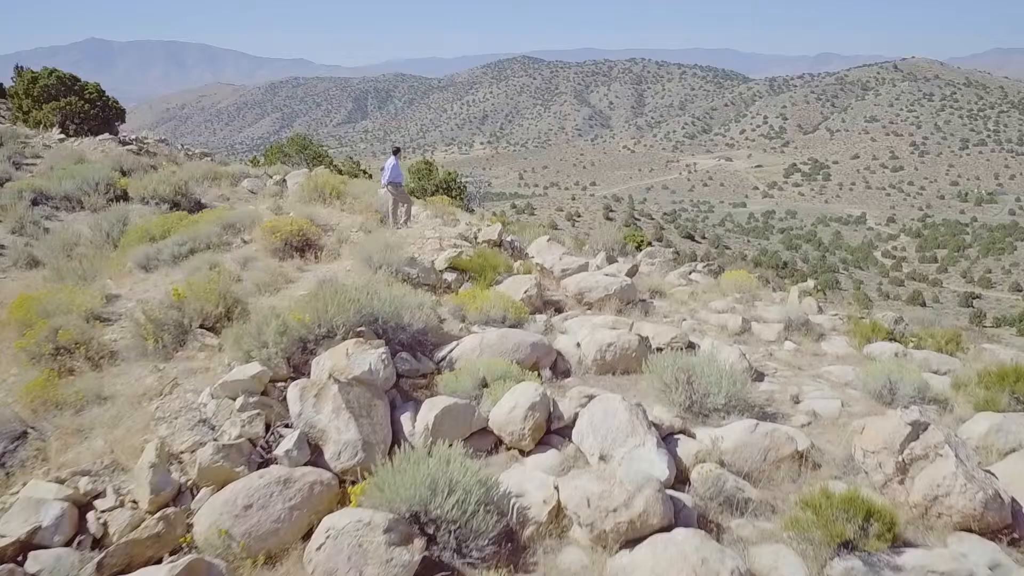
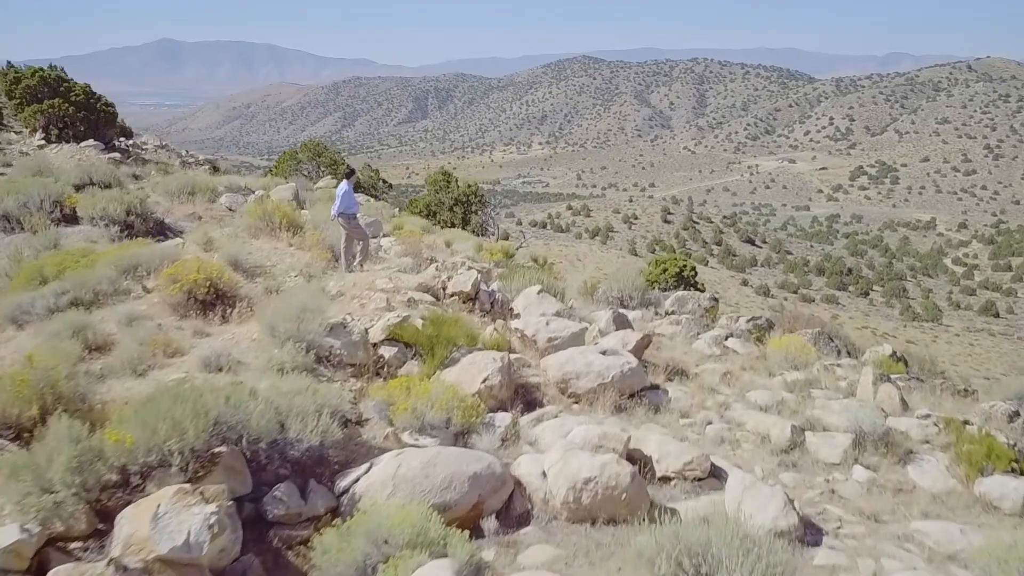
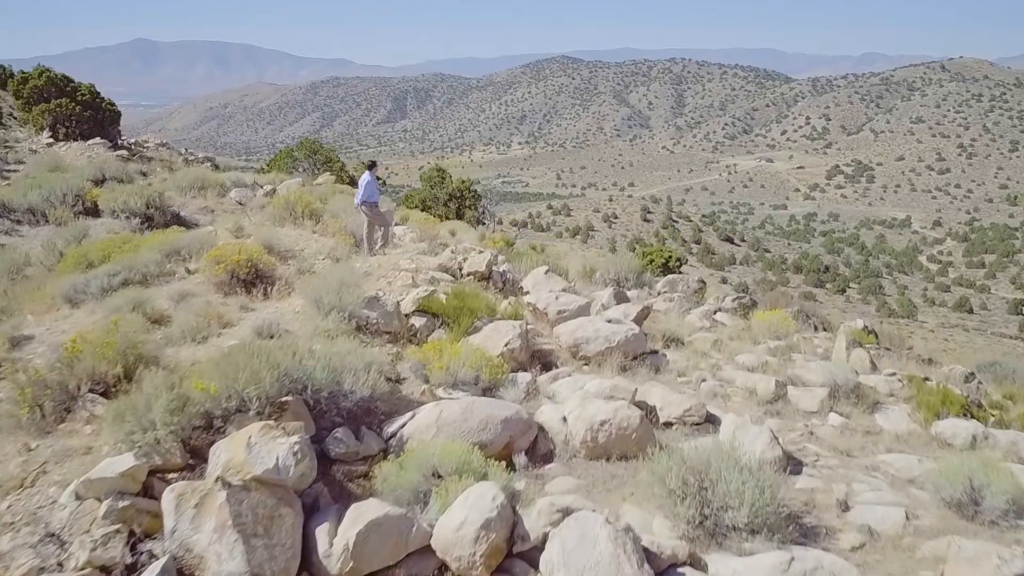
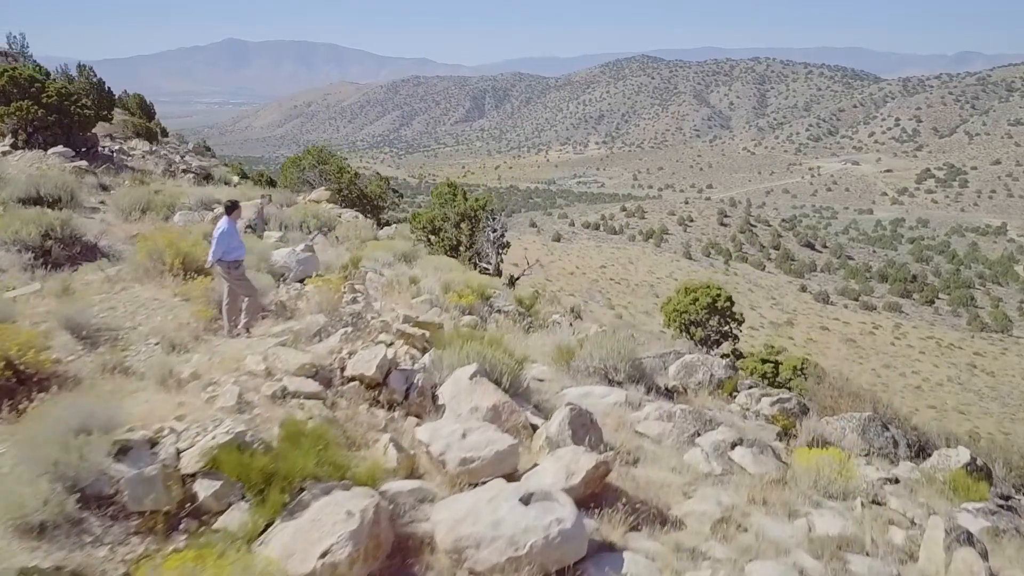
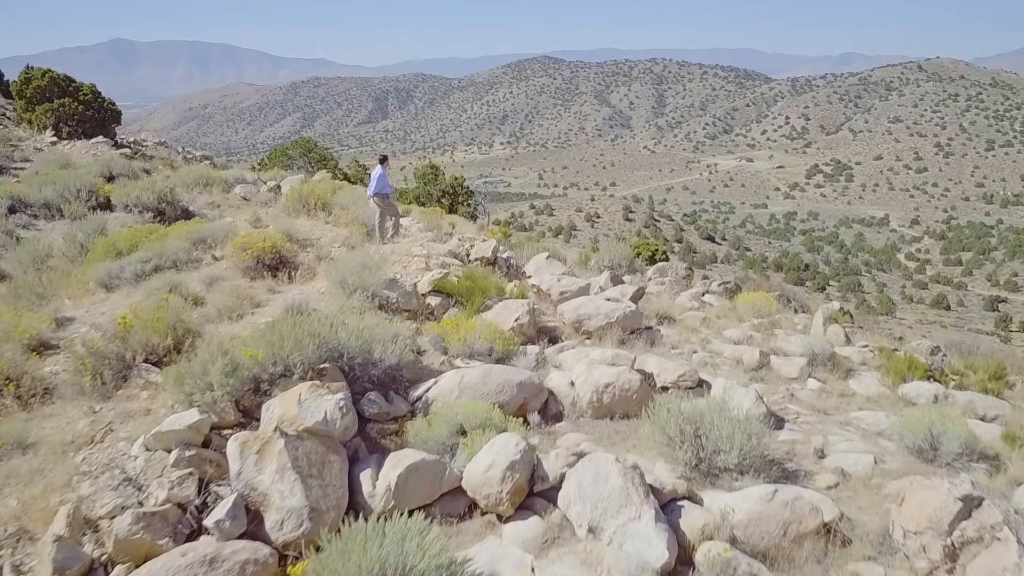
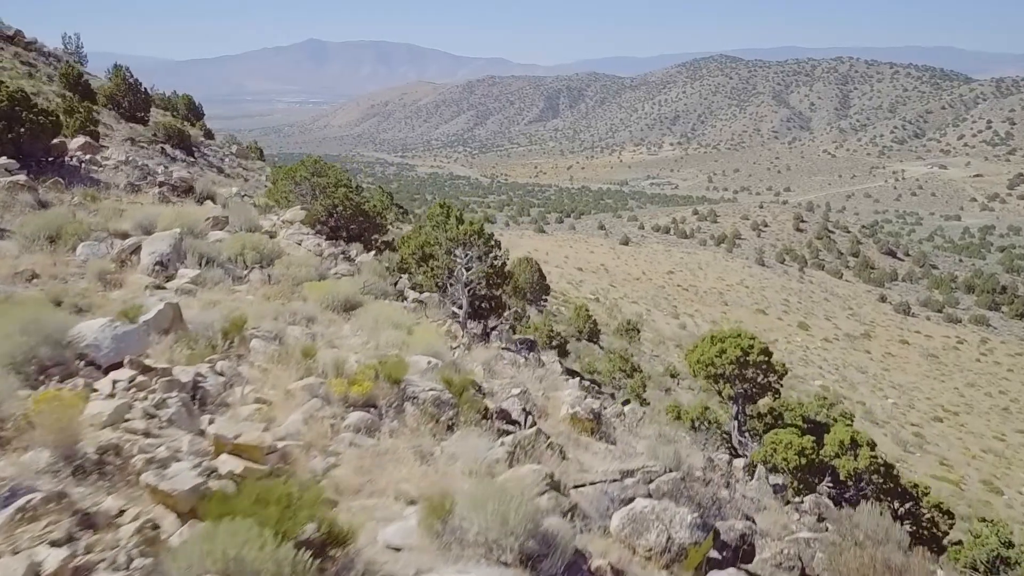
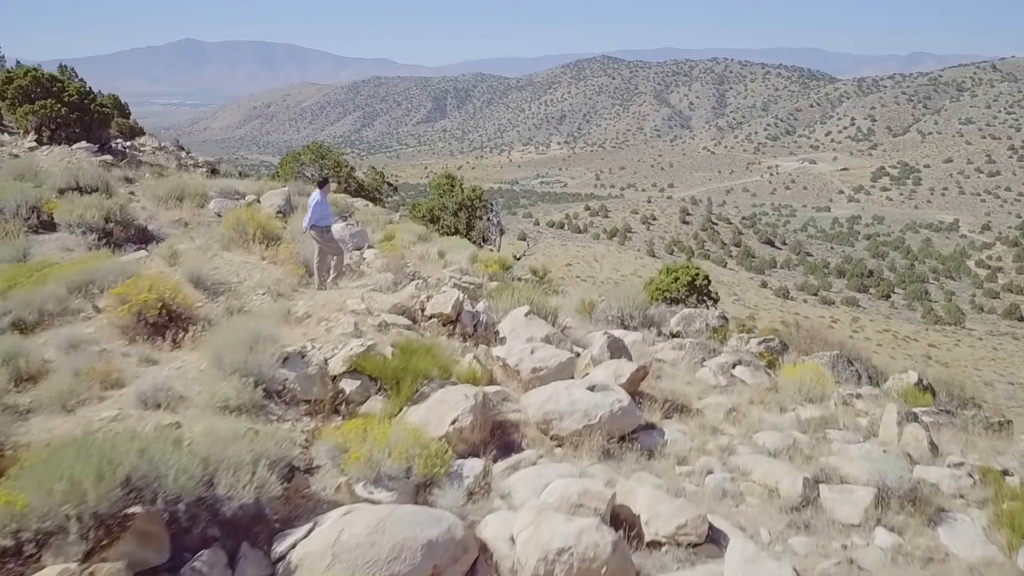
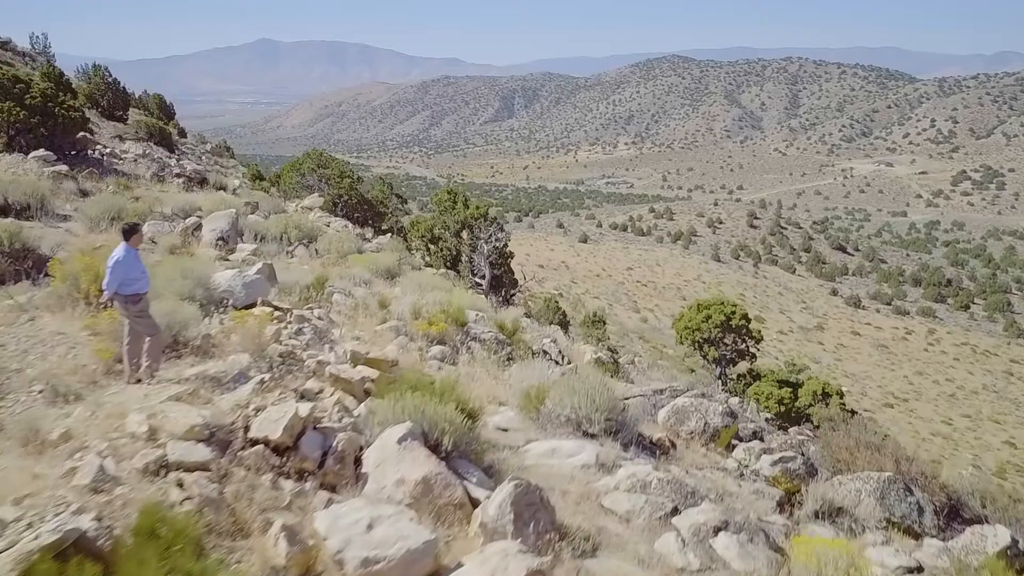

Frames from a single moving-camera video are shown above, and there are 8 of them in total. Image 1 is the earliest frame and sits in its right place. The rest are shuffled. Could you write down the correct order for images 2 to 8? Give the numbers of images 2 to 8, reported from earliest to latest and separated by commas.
5, 3, 2, 7, 4, 8, 6
